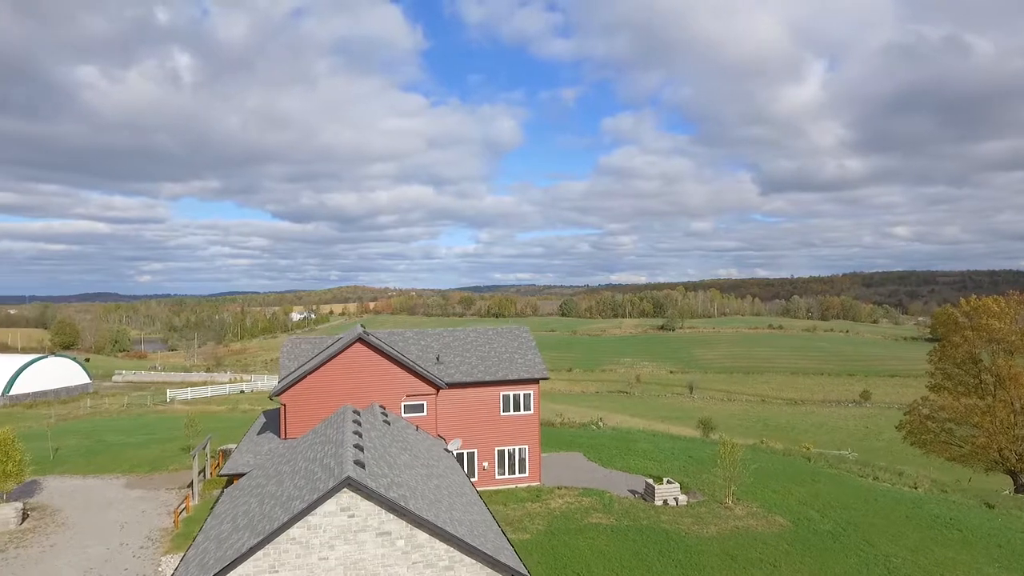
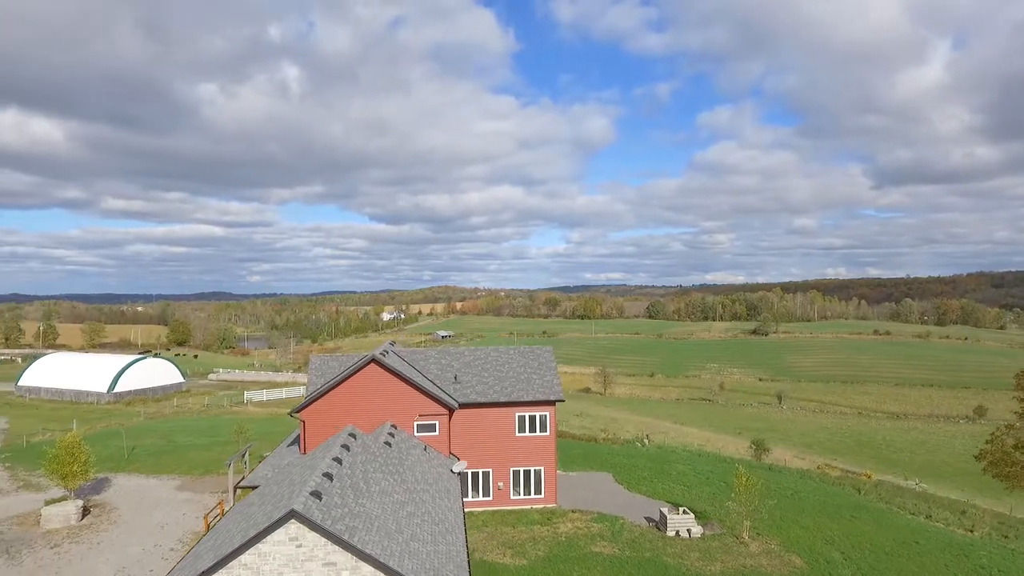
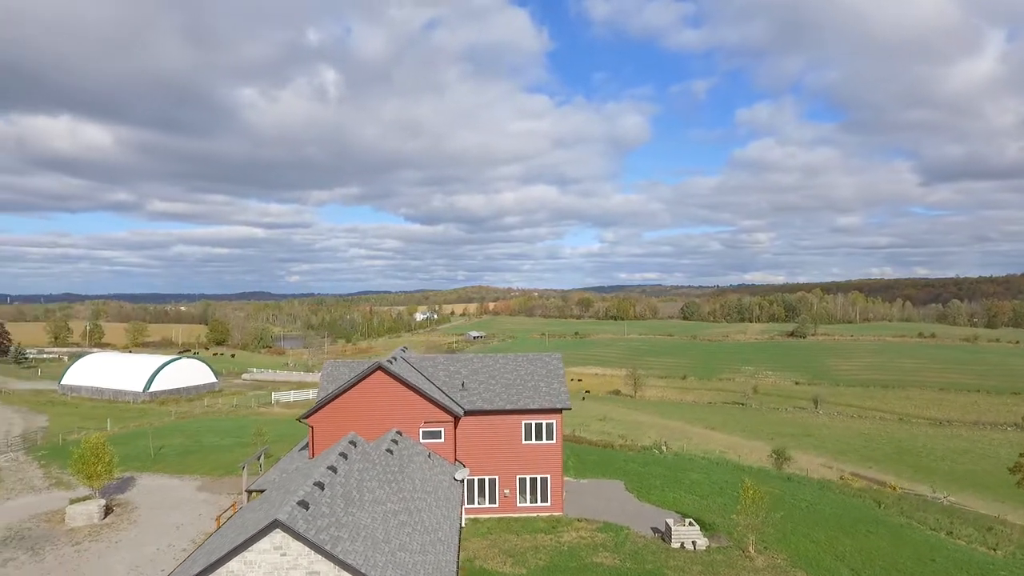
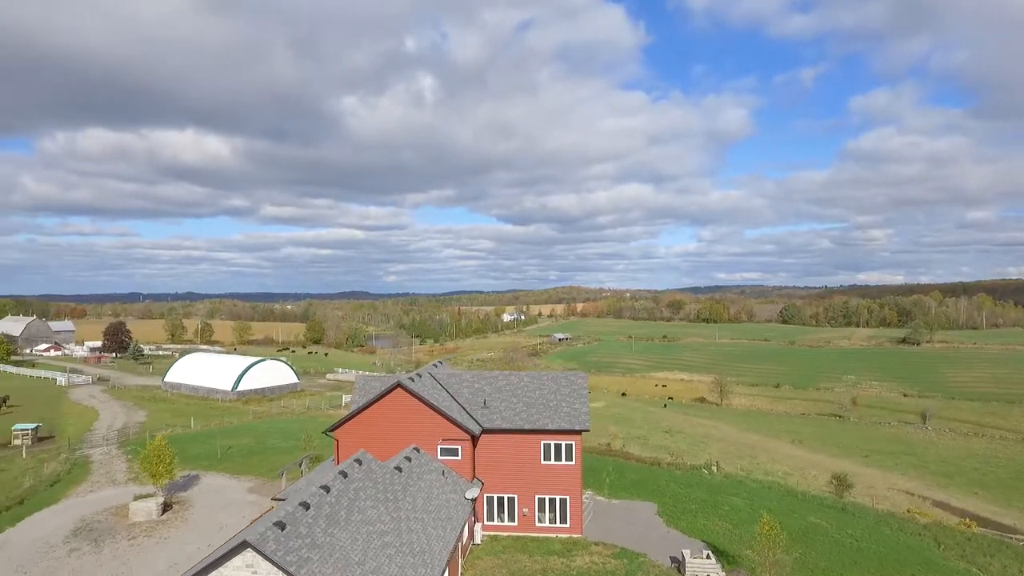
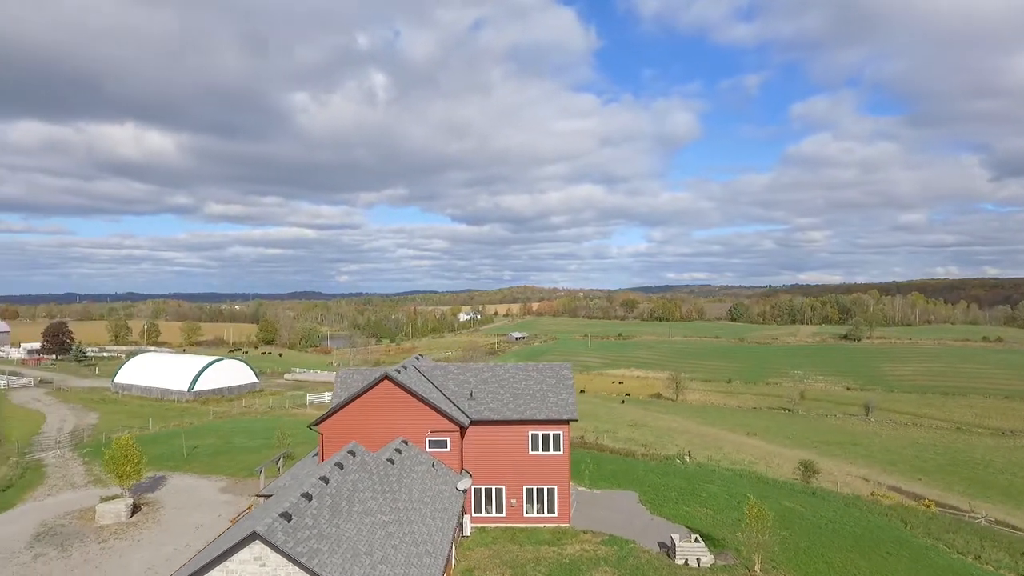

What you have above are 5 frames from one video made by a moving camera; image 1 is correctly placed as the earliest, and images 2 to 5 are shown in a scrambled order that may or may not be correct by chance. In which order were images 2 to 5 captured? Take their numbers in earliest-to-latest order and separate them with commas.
2, 3, 5, 4
